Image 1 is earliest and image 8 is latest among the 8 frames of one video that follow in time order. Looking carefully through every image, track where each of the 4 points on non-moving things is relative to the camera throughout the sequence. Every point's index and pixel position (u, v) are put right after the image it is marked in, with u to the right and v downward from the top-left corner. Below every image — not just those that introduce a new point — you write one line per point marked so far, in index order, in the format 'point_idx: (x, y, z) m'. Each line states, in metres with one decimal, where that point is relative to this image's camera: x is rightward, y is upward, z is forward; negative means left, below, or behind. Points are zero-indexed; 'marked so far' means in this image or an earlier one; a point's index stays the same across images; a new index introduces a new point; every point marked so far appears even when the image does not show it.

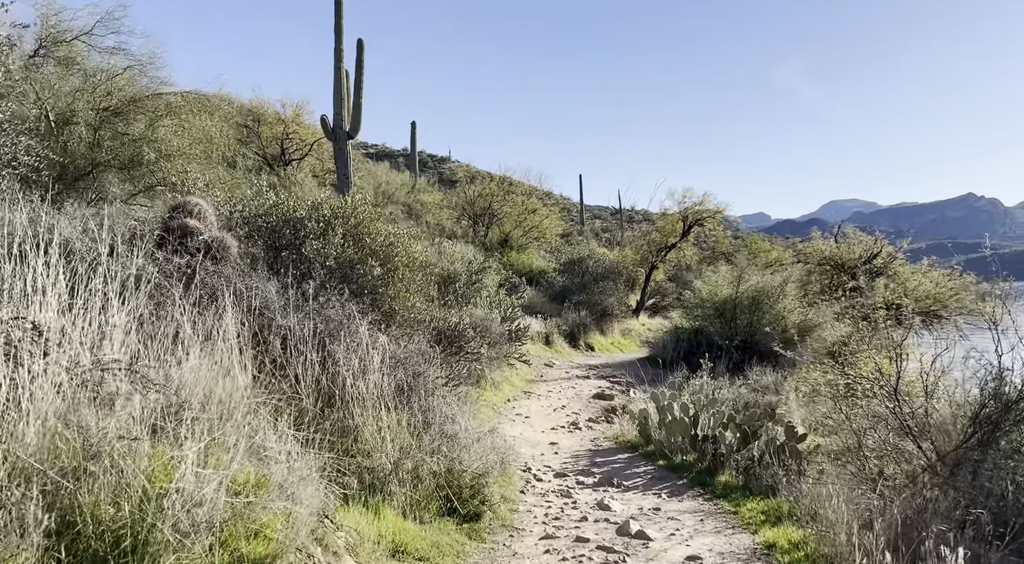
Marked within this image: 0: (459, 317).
0: (-0.8, -0.5, +10.7) m
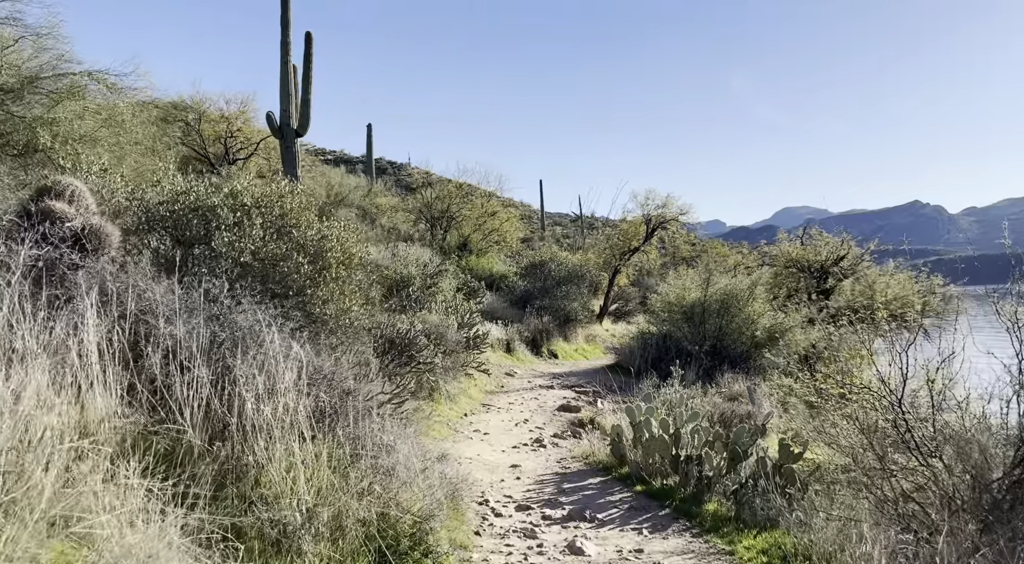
0: (-1.4, -0.6, +9.7) m
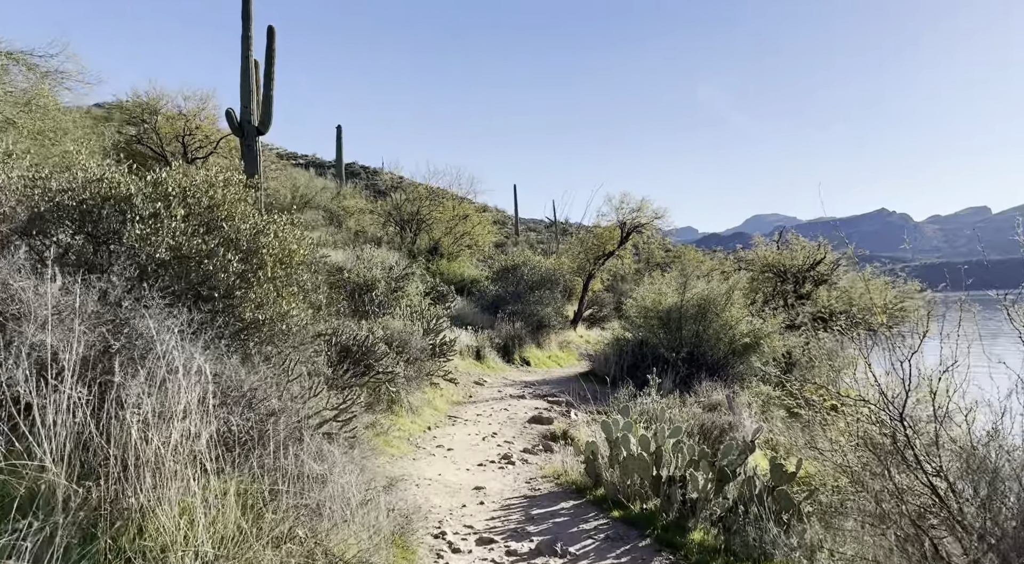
0: (-1.9, -0.6, +9.0) m
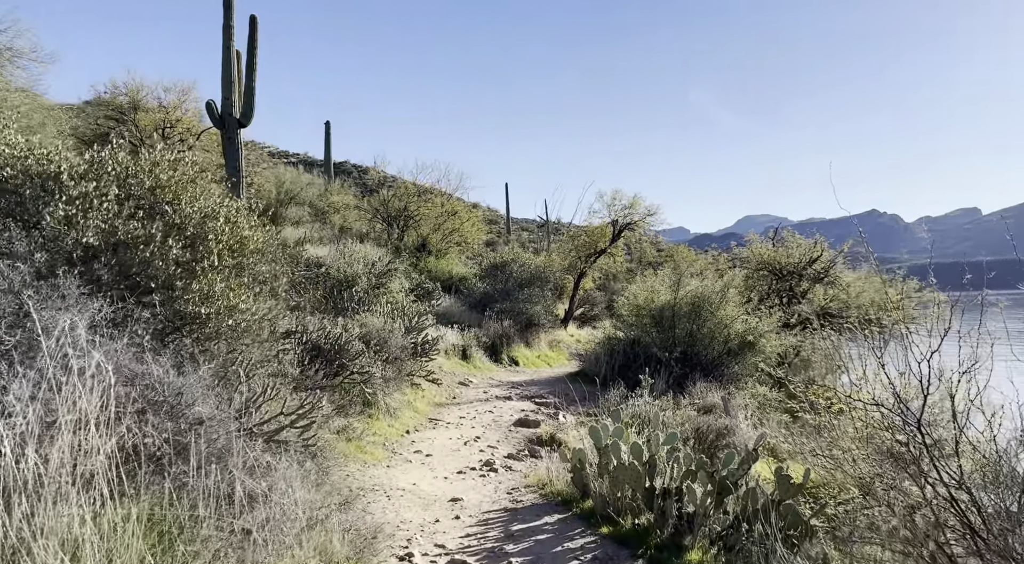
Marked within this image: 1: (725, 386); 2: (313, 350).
0: (-2.0, -0.6, +8.4) m
1: (+3.9, -1.9, +13.0) m
2: (-2.2, -0.8, +7.7) m
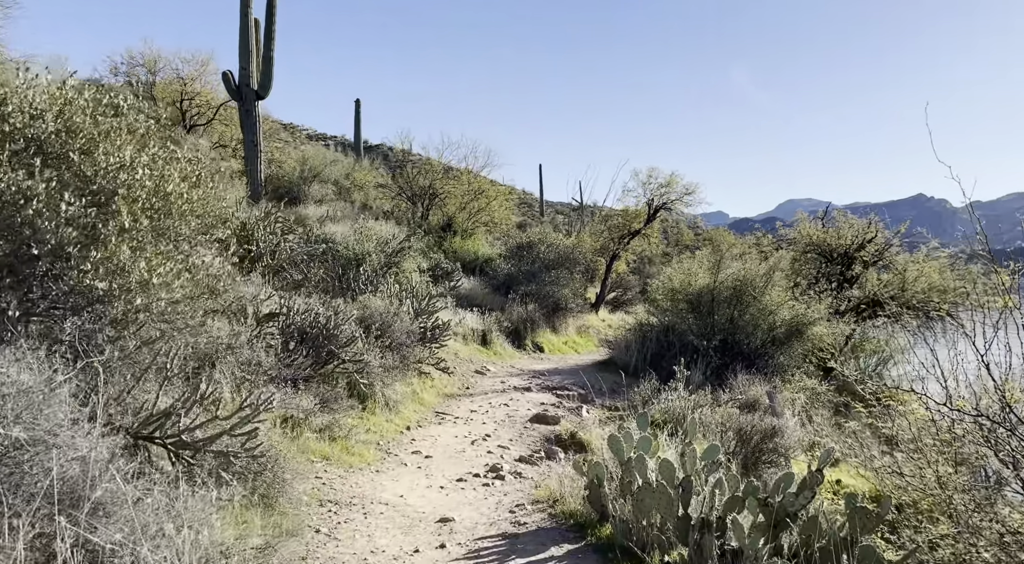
0: (-1.9, -0.3, +7.4) m
1: (+4.3, -1.6, +11.8) m
2: (-2.1, -0.5, +6.8) m
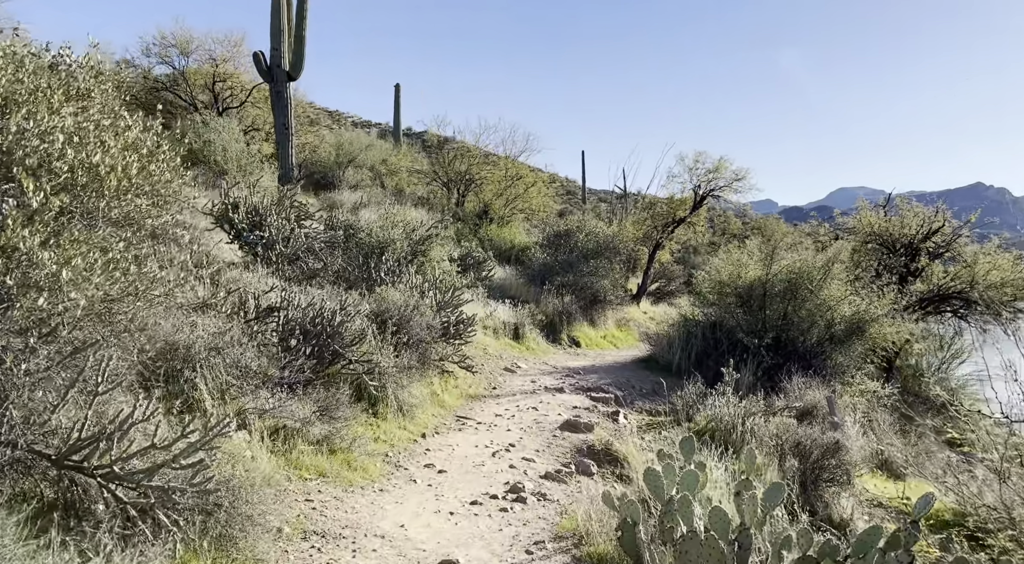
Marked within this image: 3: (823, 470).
0: (-1.6, -0.2, +6.7) m
1: (+4.8, -1.5, +10.8) m
2: (-1.9, -0.4, +6.1) m
3: (+3.2, -1.9, +7.2) m
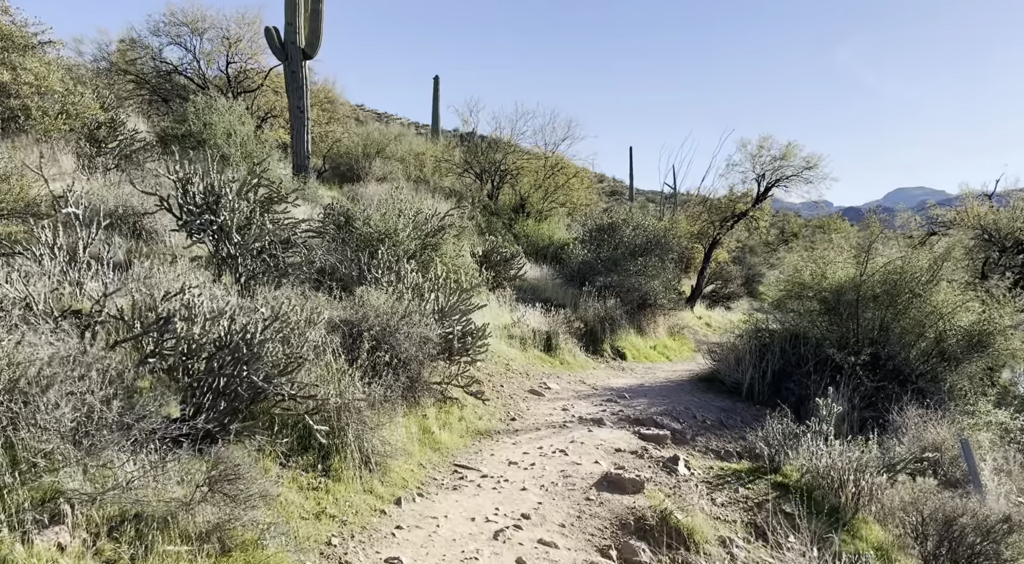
0: (-1.5, -0.2, +4.7) m
1: (+5.1, -1.5, +8.3) m
2: (-1.8, -0.4, +4.1) m
3: (+3.3, -1.9, +4.9) m
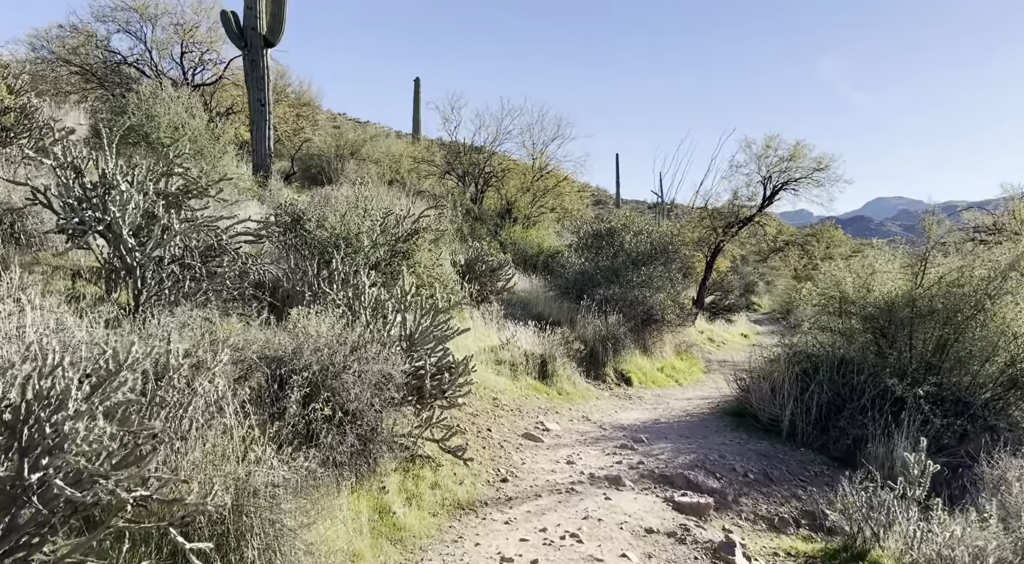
0: (-1.6, -0.3, +3.0) m
1: (+5.0, -1.7, +6.7) m
2: (-1.8, -0.5, +2.3) m
3: (+3.2, -2.0, +3.2) m
